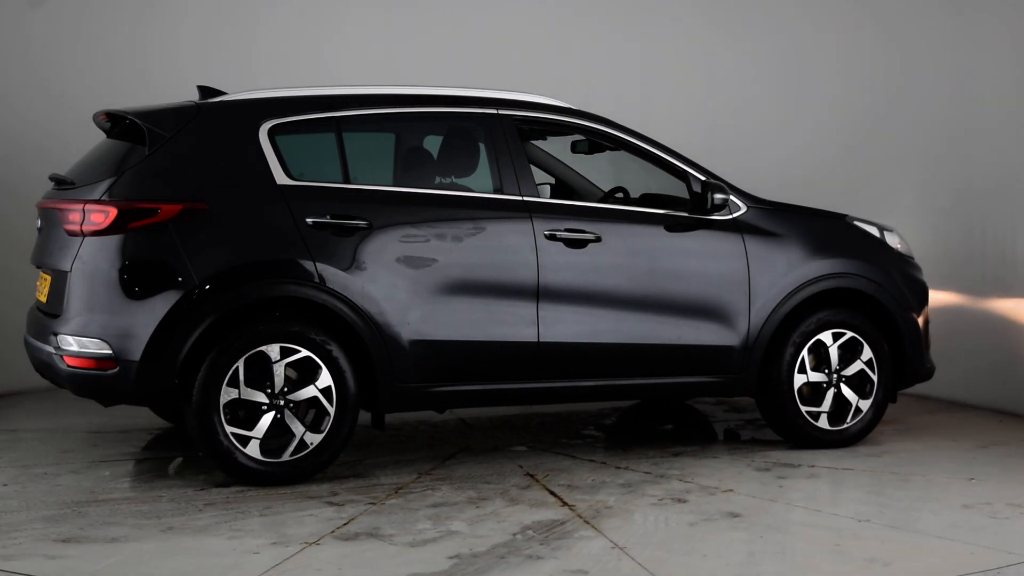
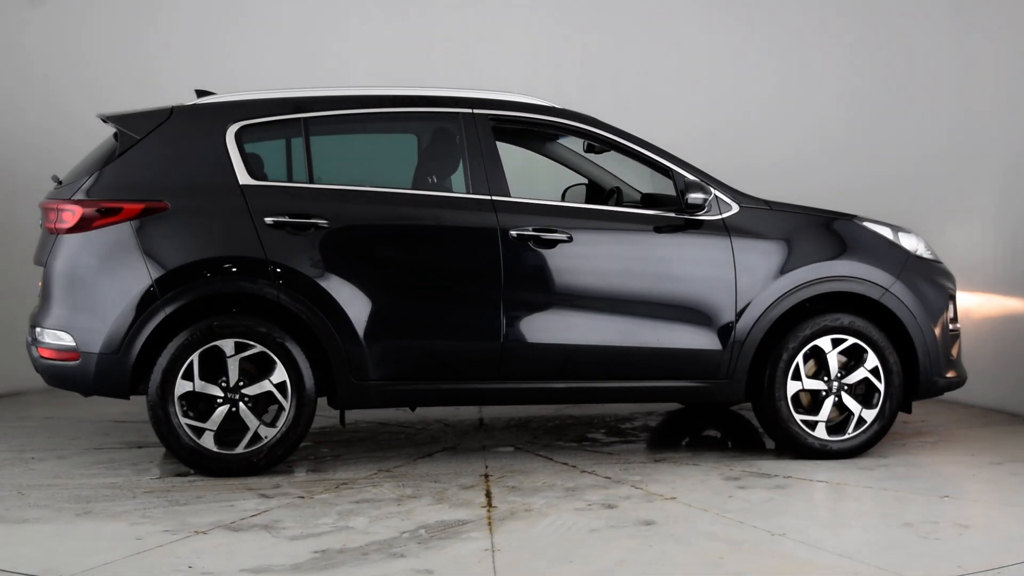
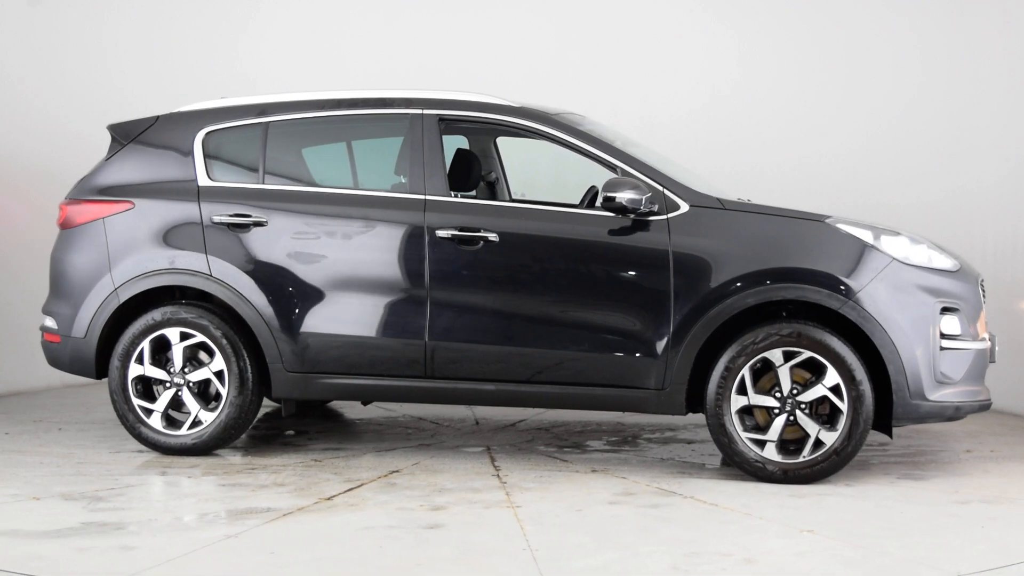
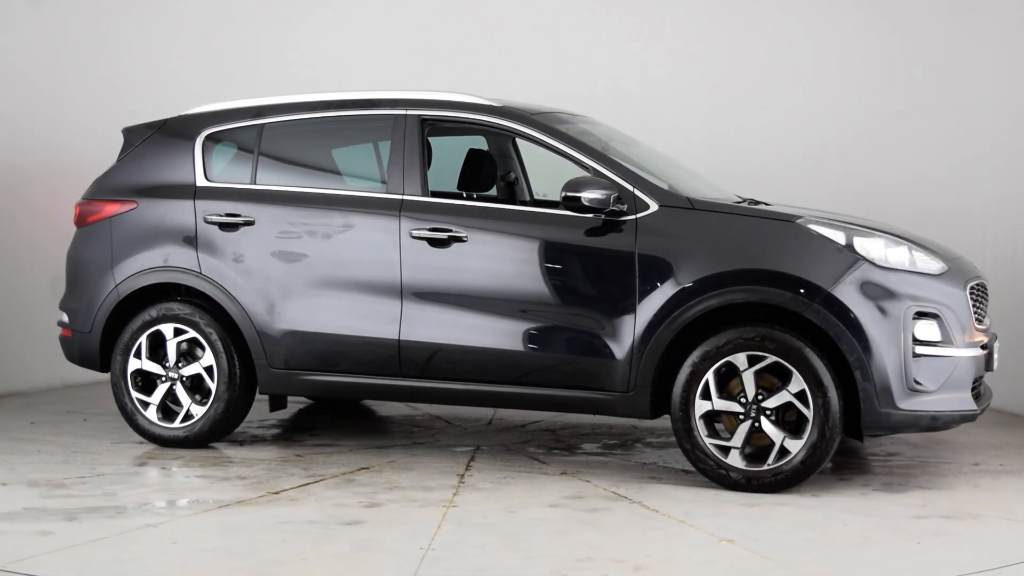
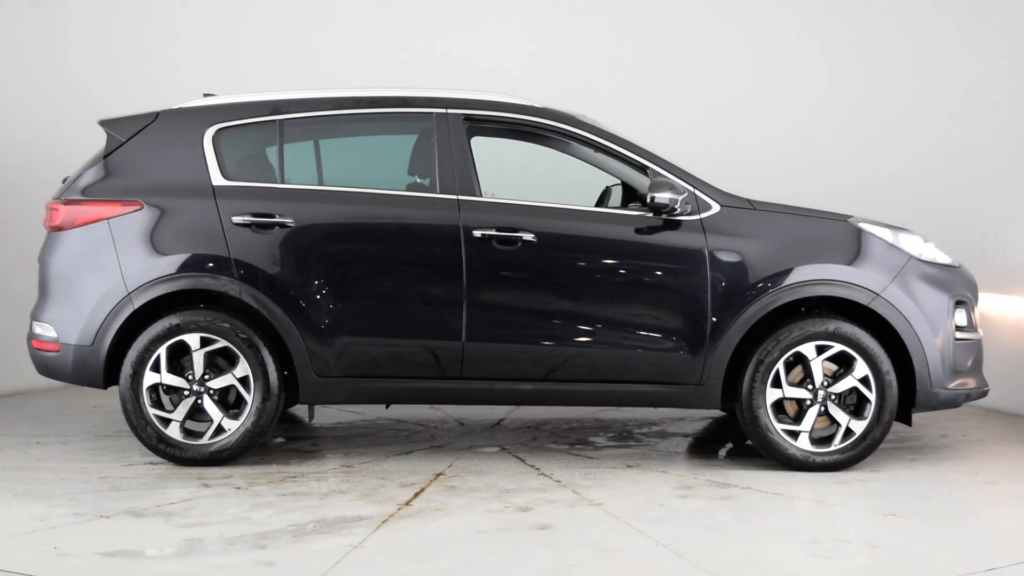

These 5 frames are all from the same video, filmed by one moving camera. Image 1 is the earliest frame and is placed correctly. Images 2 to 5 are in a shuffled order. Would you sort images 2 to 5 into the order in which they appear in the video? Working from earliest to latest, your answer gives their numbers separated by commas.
2, 5, 3, 4
